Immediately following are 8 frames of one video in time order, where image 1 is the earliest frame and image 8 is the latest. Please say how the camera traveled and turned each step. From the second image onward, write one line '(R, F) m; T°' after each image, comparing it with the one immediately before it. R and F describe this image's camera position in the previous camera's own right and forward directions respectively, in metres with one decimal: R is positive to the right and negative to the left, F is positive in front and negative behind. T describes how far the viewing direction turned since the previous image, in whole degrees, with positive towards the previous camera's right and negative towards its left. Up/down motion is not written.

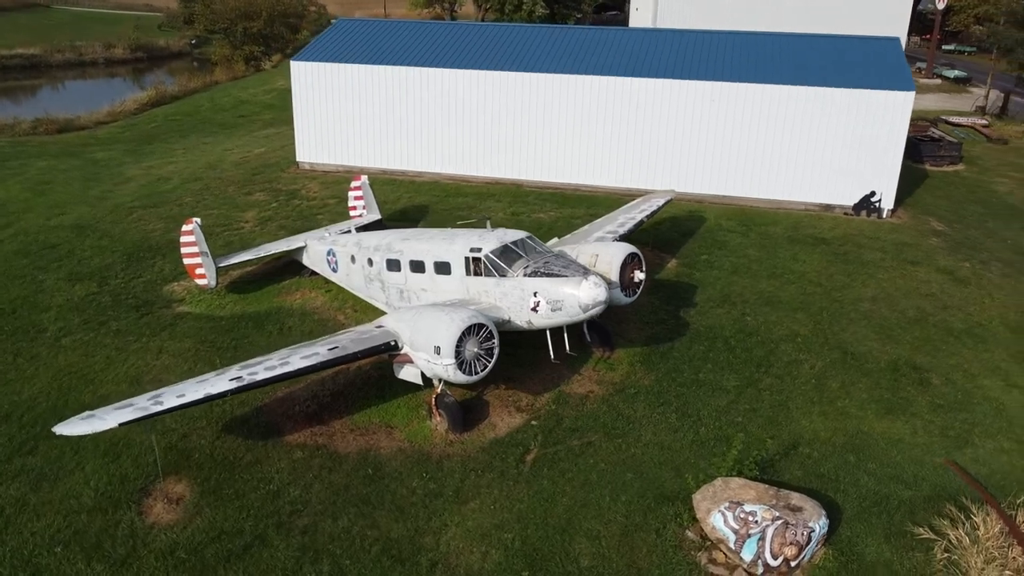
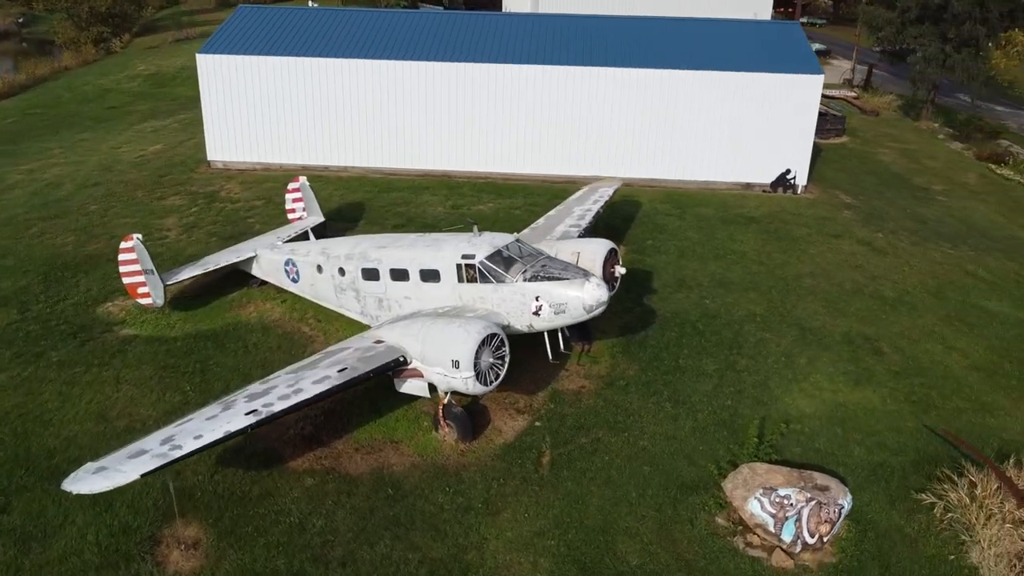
(-2.2, +0.2) m; +10°
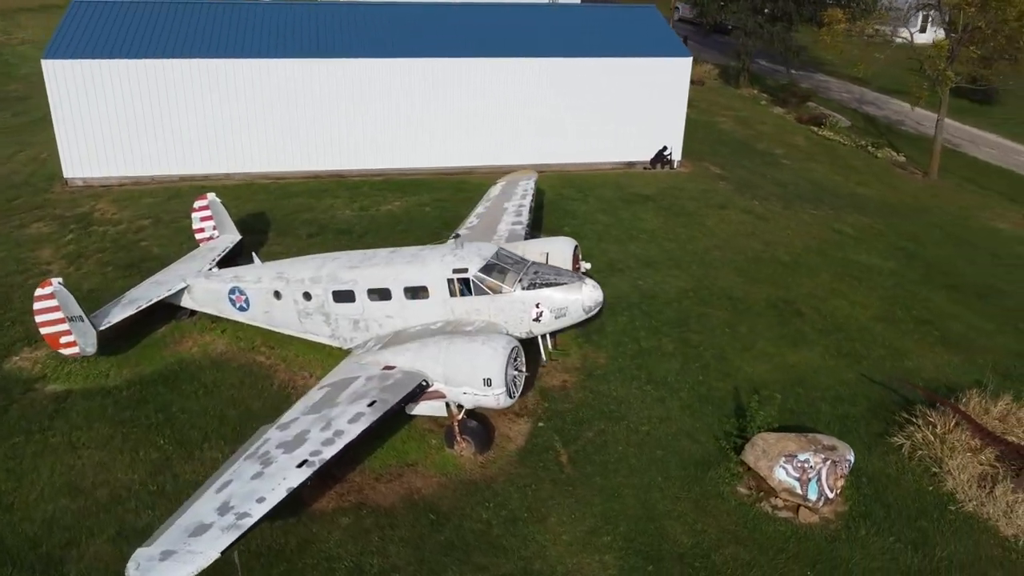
(-3.3, +0.2) m; +14°
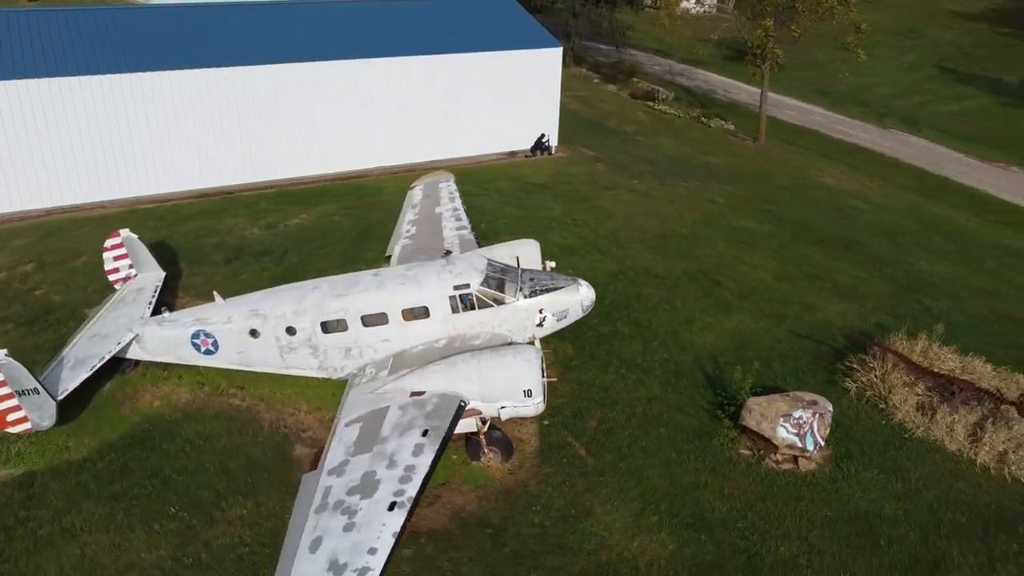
(-3.6, +0.1) m; +15°
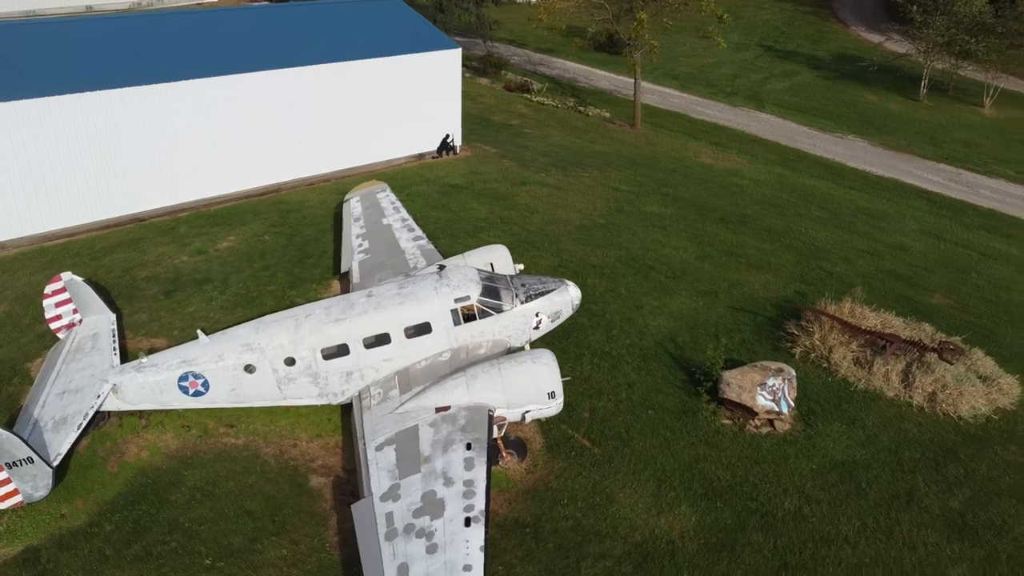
(-2.9, -0.2) m; +12°
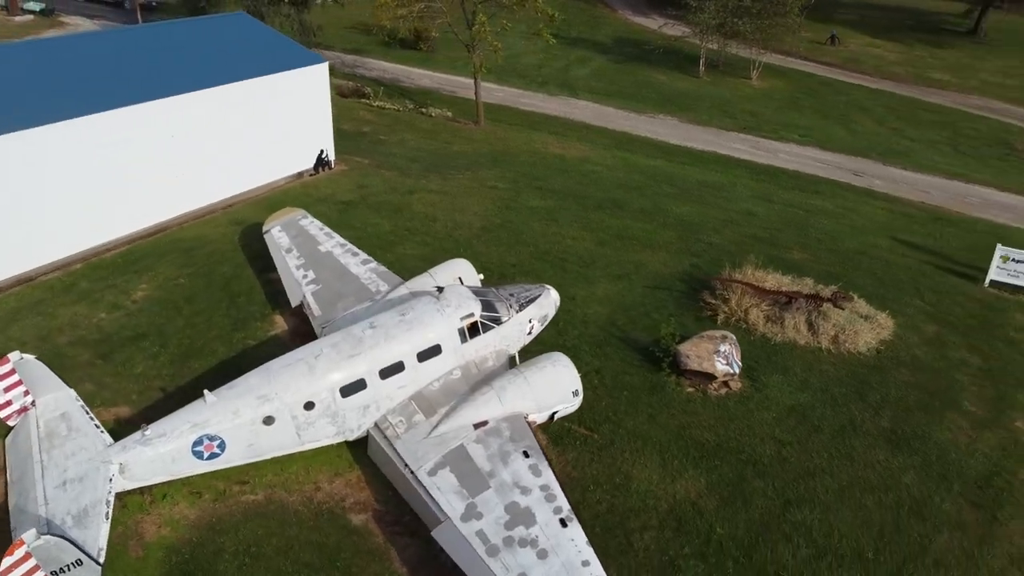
(-4.0, -0.2) m; +16°
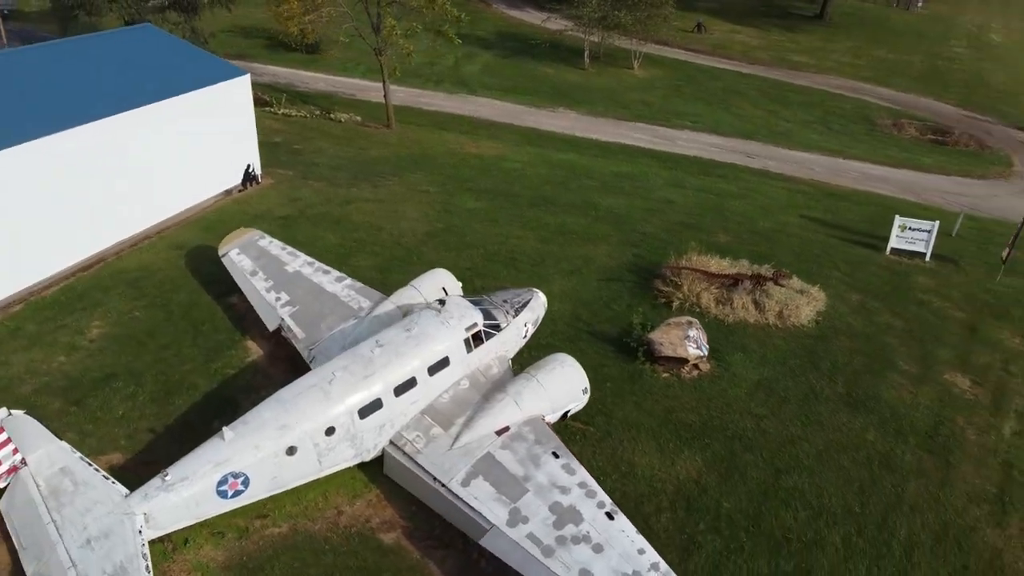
(-2.4, -0.2) m; +9°
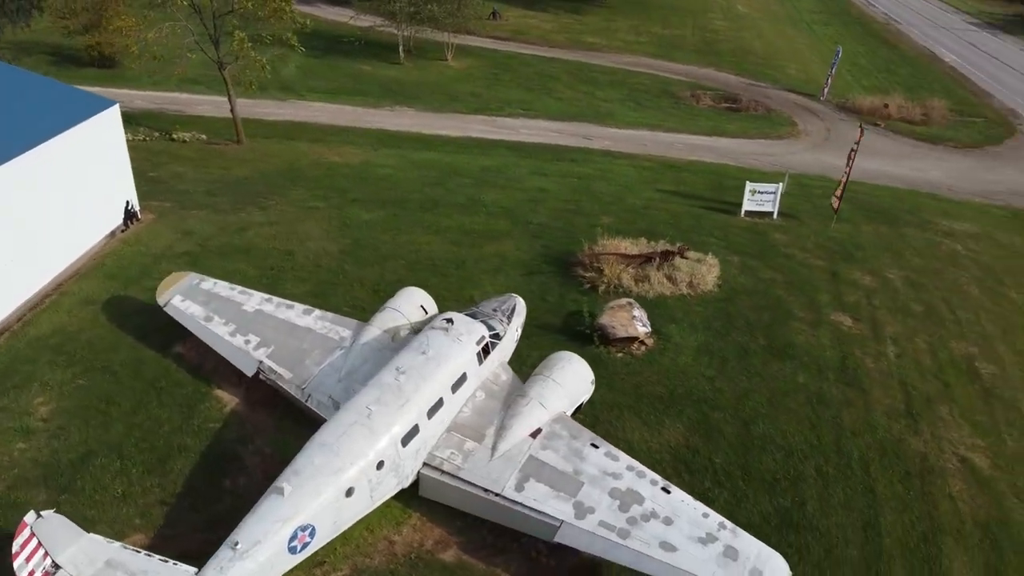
(-4.0, -0.2) m; +15°
